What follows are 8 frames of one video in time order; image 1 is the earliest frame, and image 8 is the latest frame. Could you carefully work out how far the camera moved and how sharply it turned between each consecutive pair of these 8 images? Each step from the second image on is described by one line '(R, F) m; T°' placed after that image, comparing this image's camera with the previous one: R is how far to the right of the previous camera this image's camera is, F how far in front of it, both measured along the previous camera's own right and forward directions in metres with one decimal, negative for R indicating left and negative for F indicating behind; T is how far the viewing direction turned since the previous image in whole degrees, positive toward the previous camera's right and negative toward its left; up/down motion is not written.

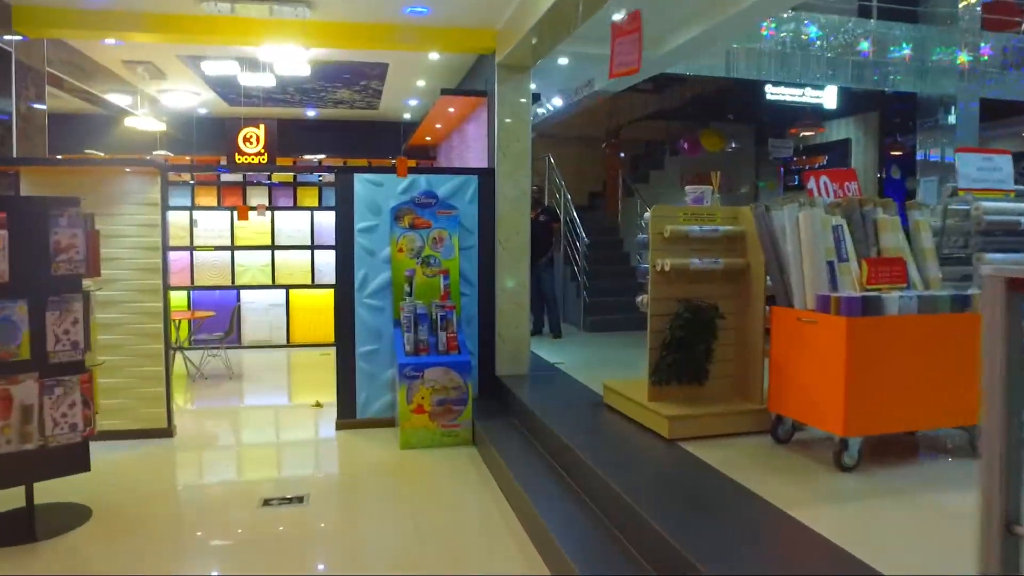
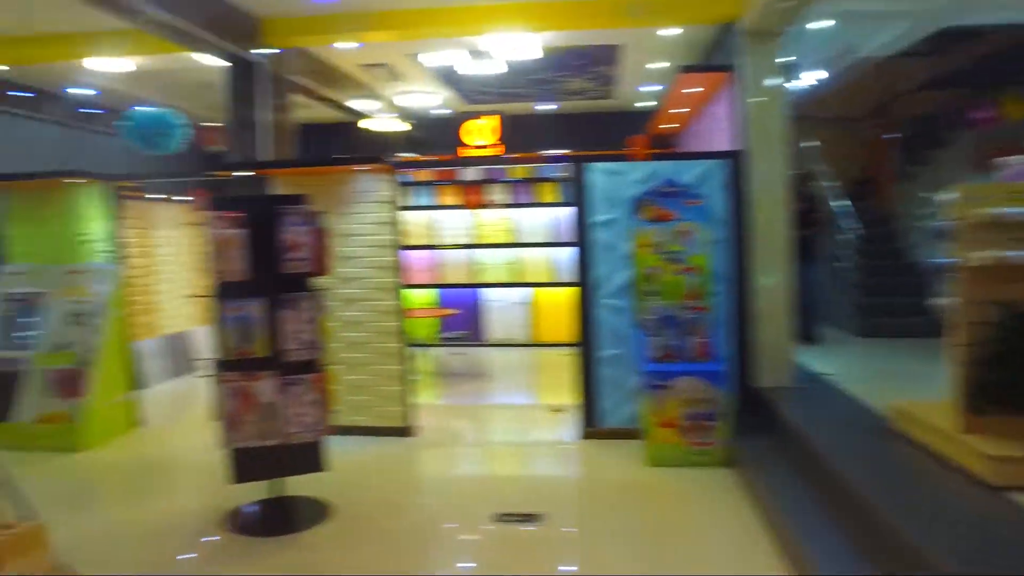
(-0.1, +0.5) m; -17°
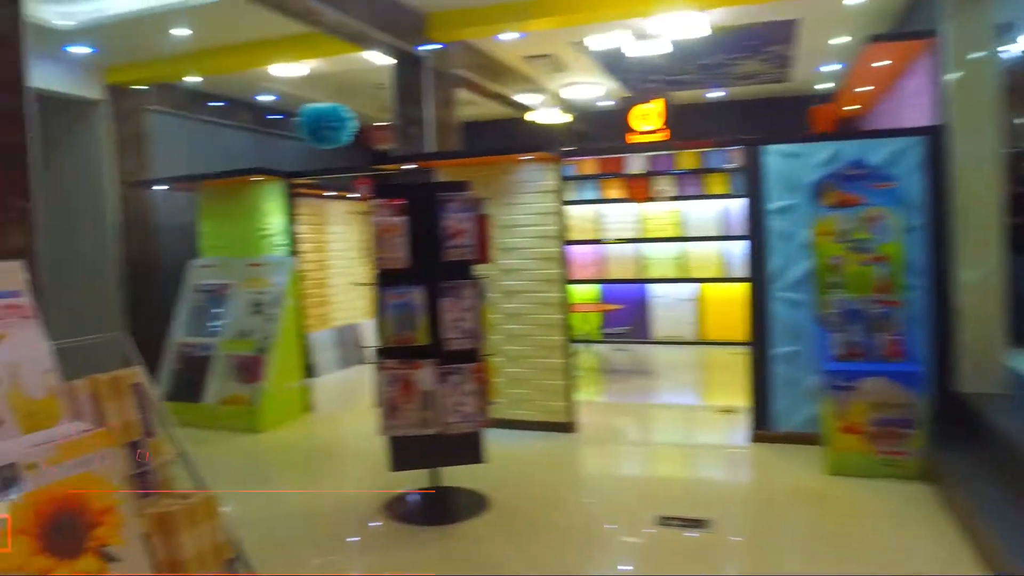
(0.0, +0.1) m; -12°
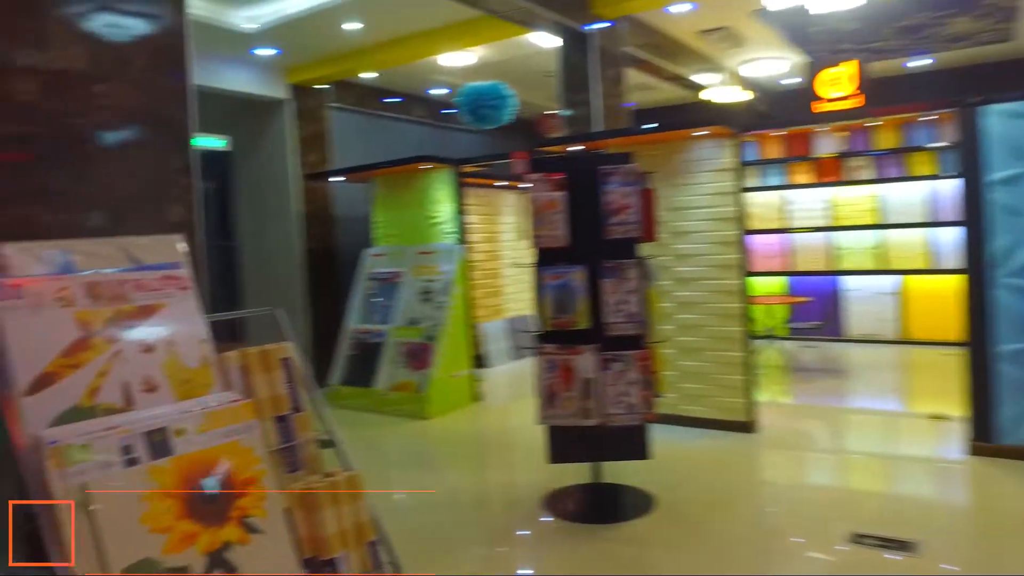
(0.0, +0.2) m; -13°
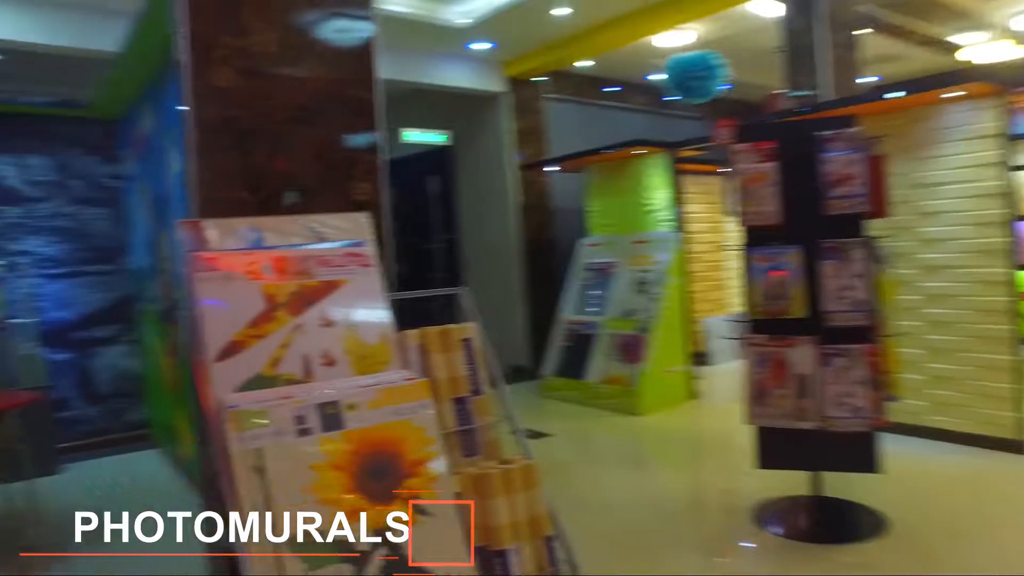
(+0.1, +0.2) m; -17°
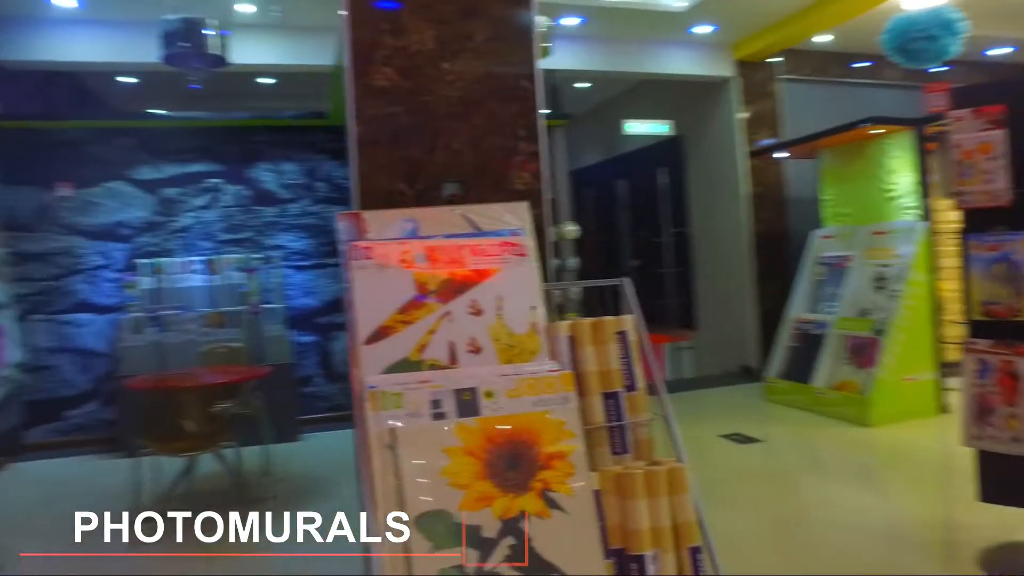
(+0.3, +0.1) m; -19°
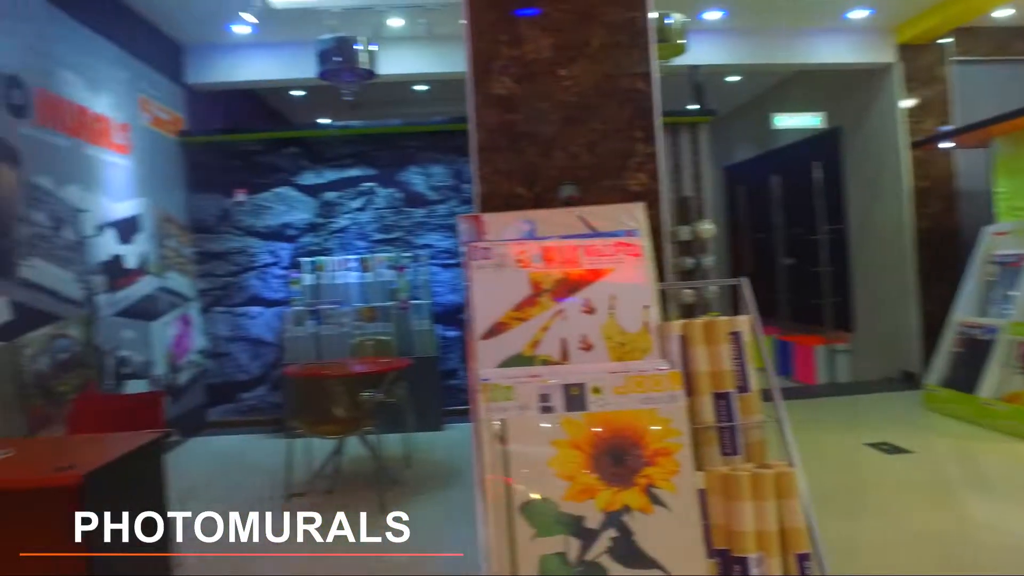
(+0.1, -0.1) m; -11°
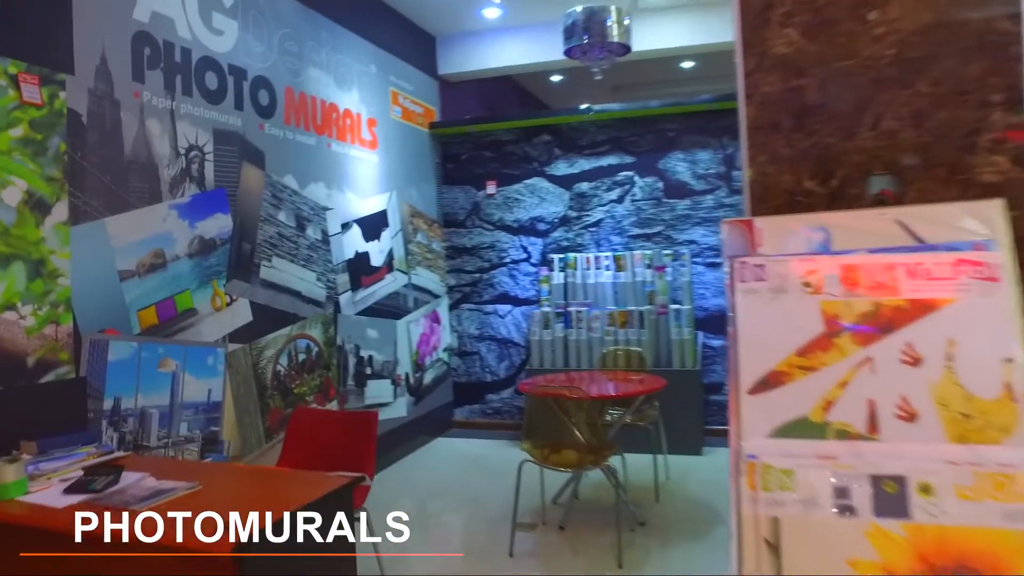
(0.0, +0.6) m; -19°
